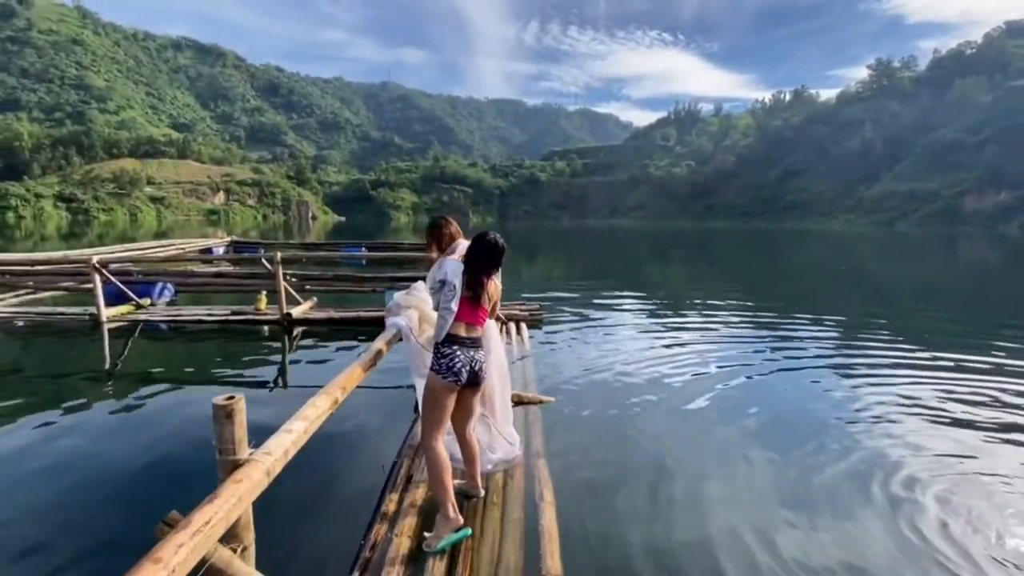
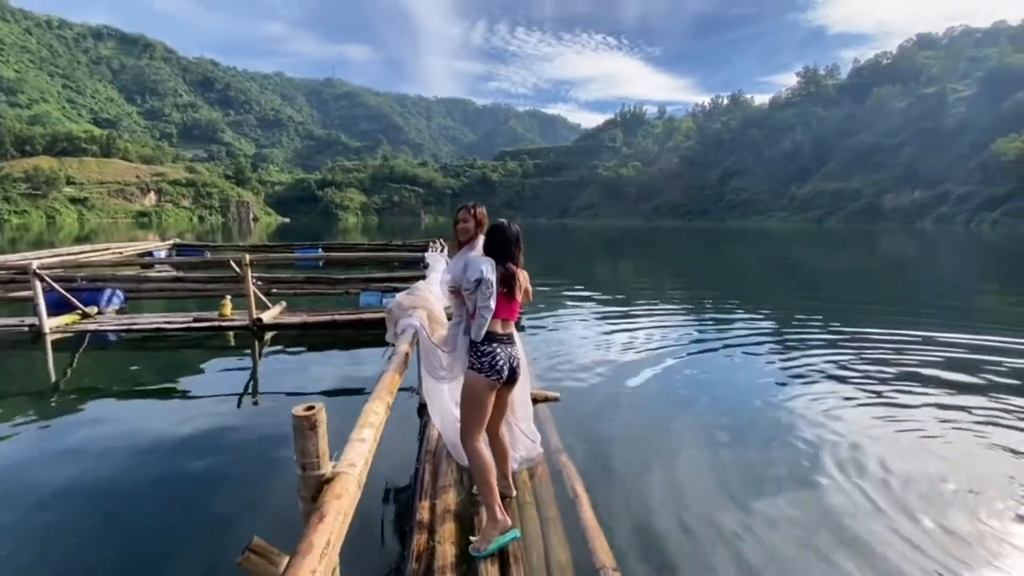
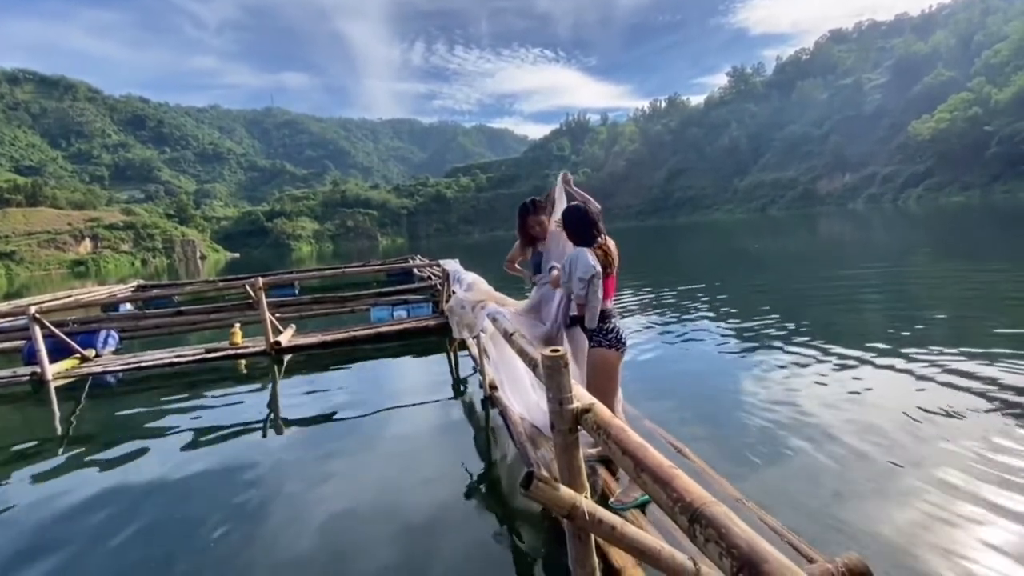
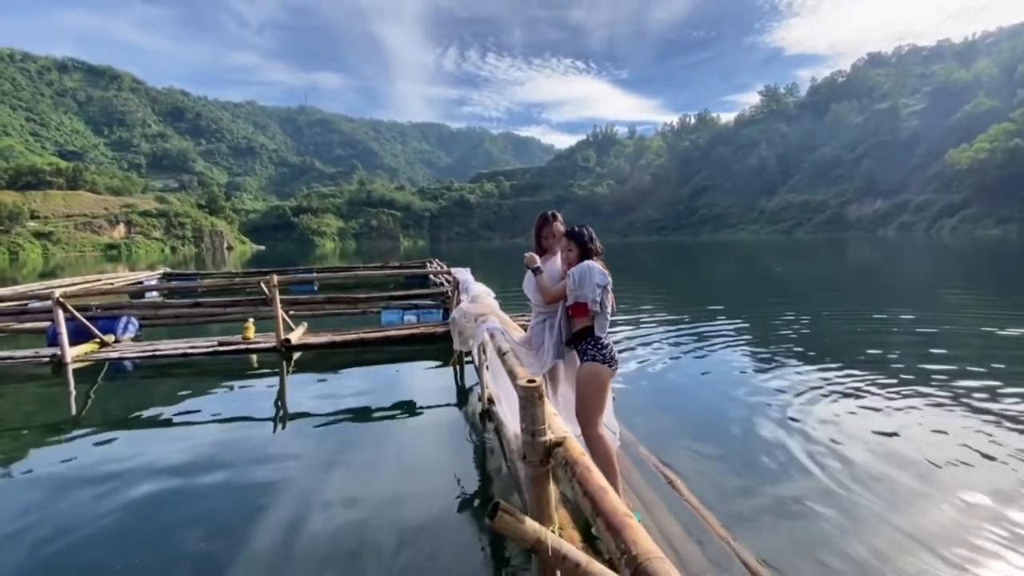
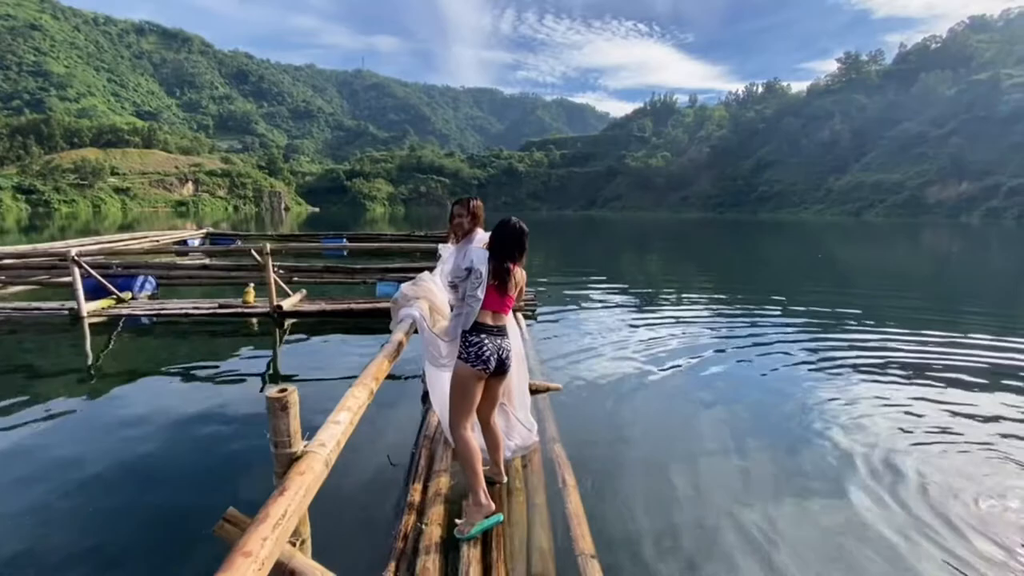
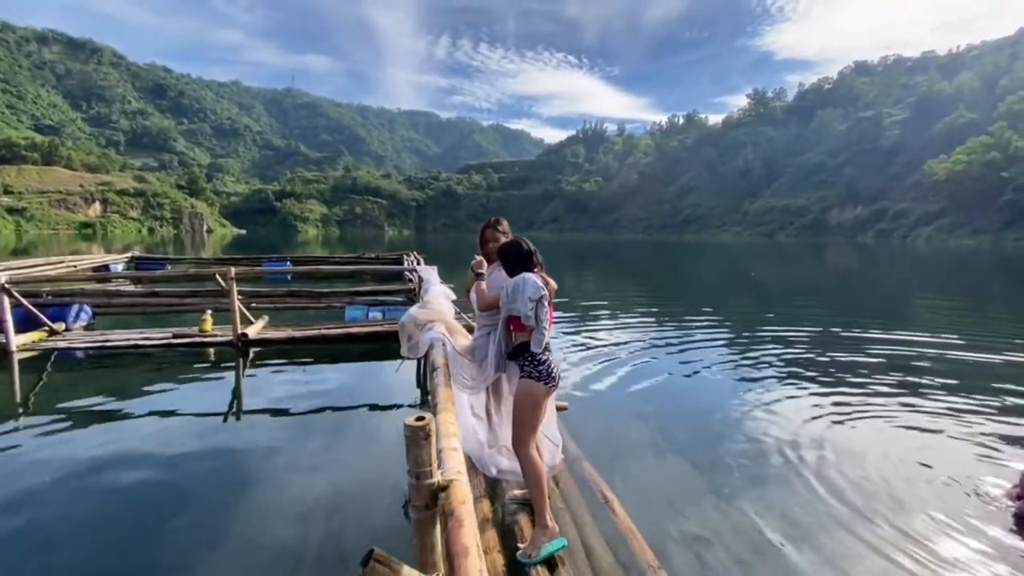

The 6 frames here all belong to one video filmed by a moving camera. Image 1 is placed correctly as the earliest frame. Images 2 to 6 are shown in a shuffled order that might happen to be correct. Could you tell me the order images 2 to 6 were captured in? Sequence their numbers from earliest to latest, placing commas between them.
5, 2, 6, 4, 3
